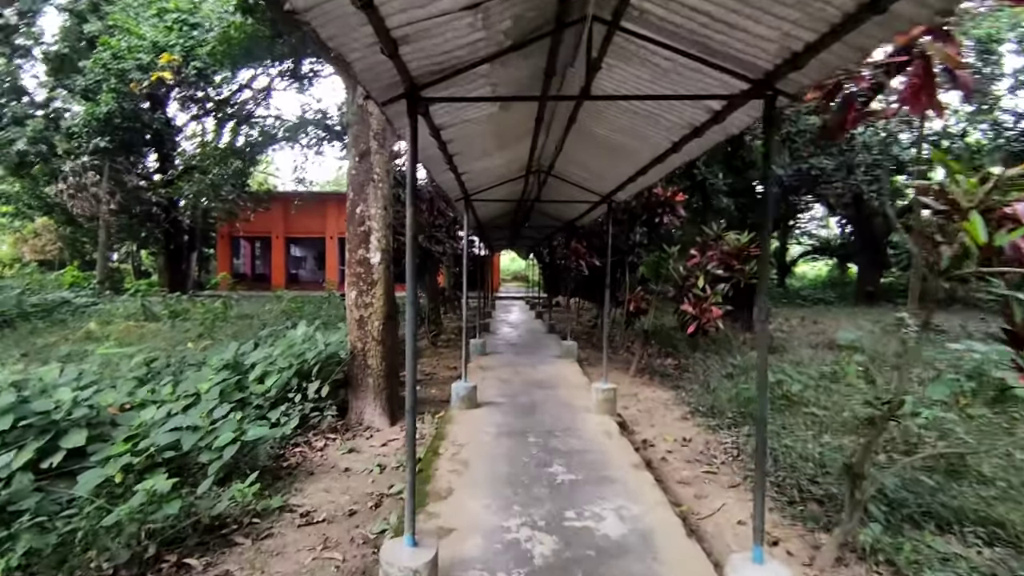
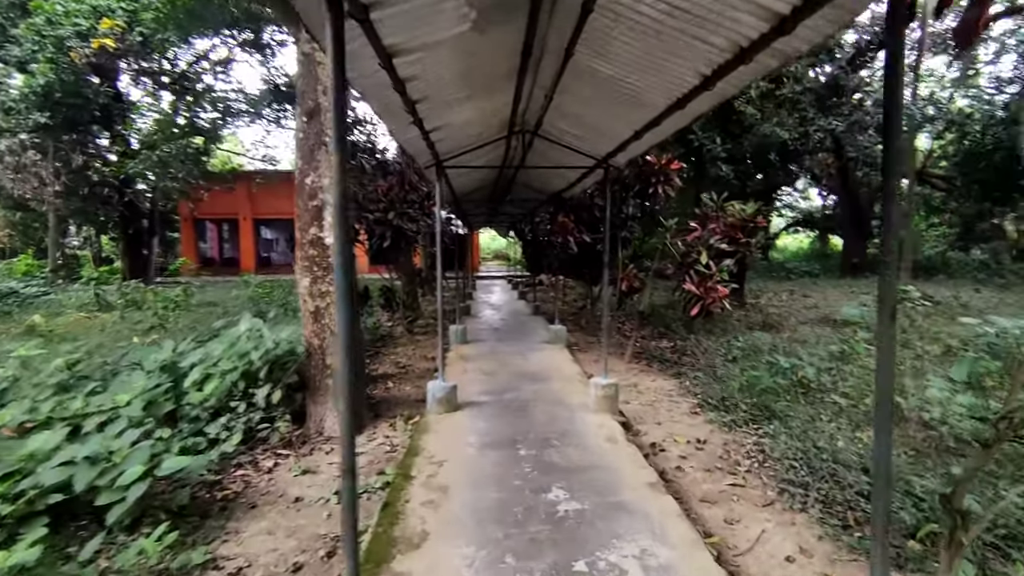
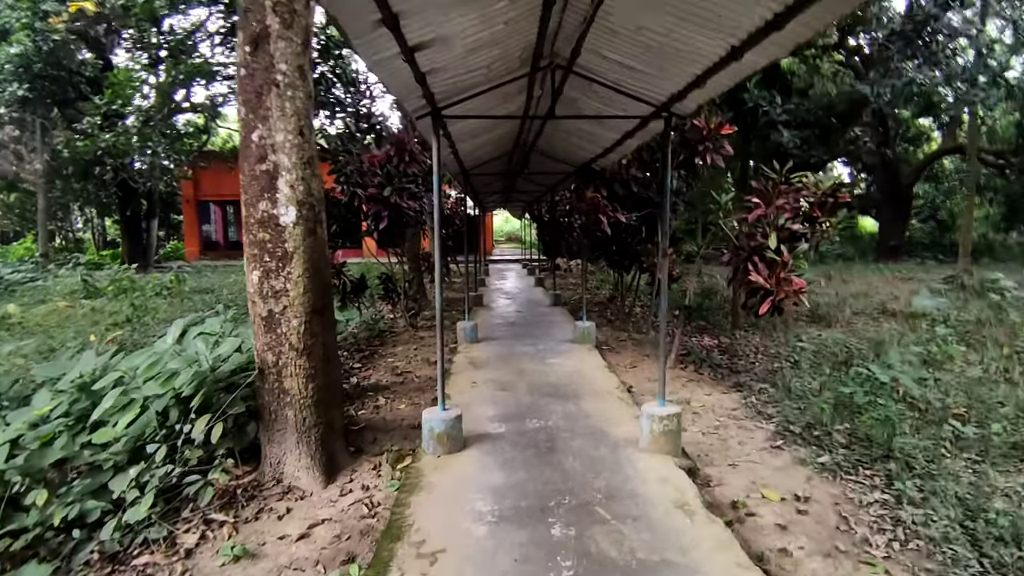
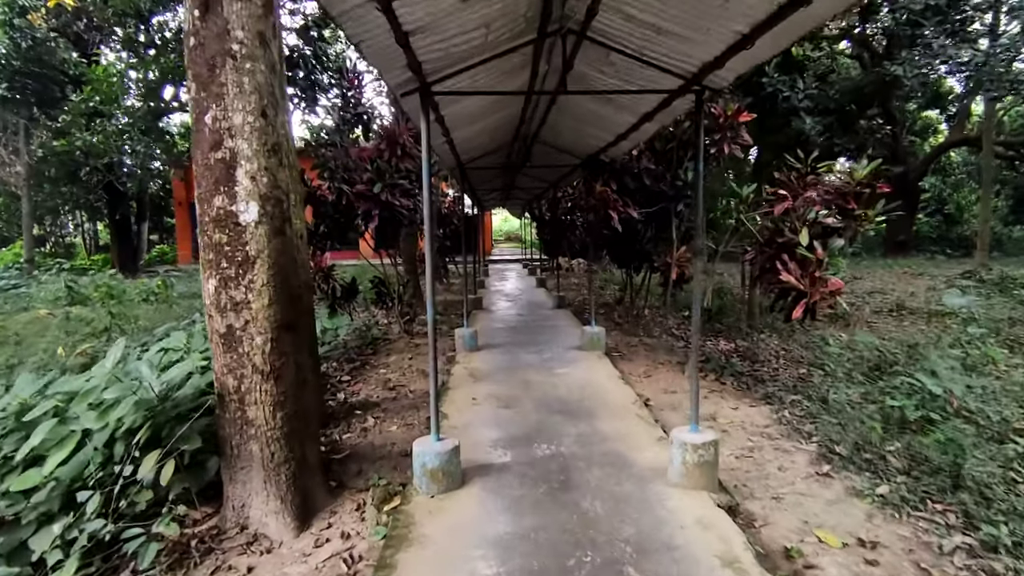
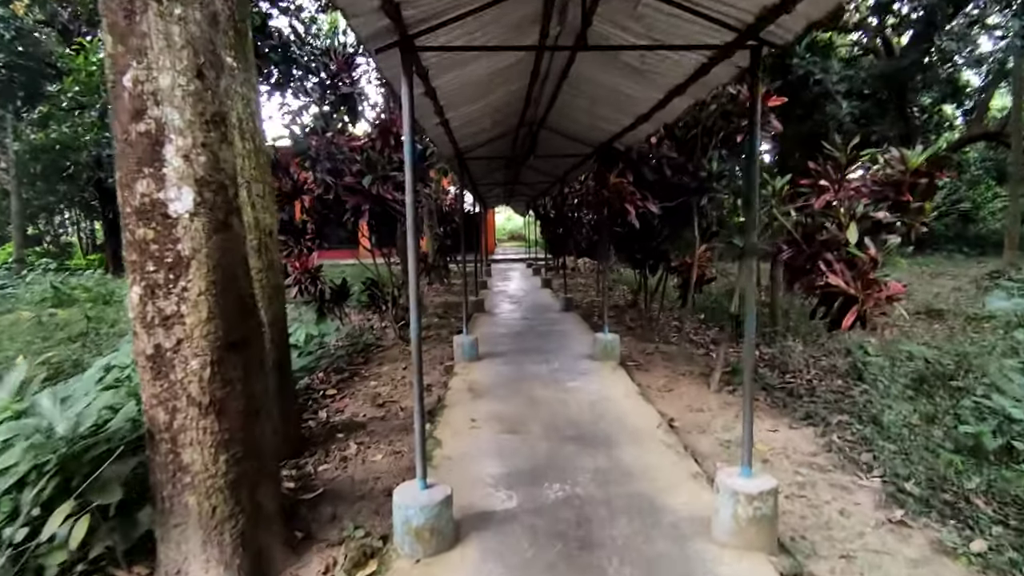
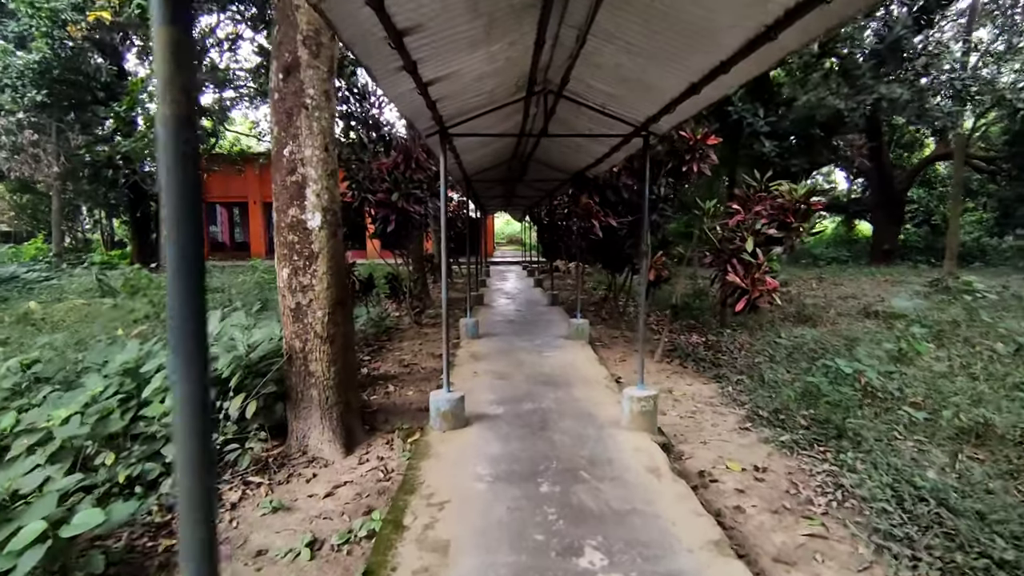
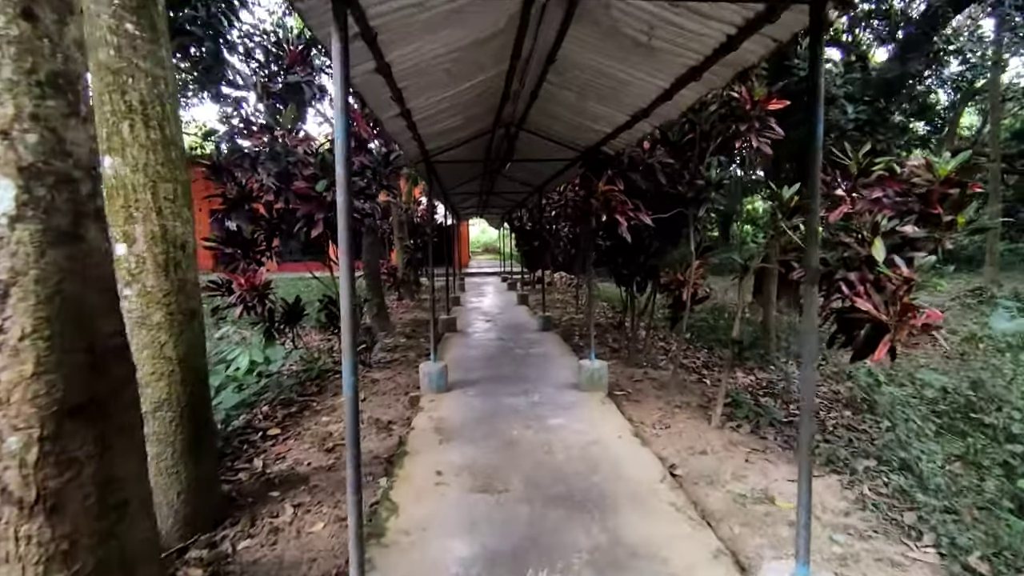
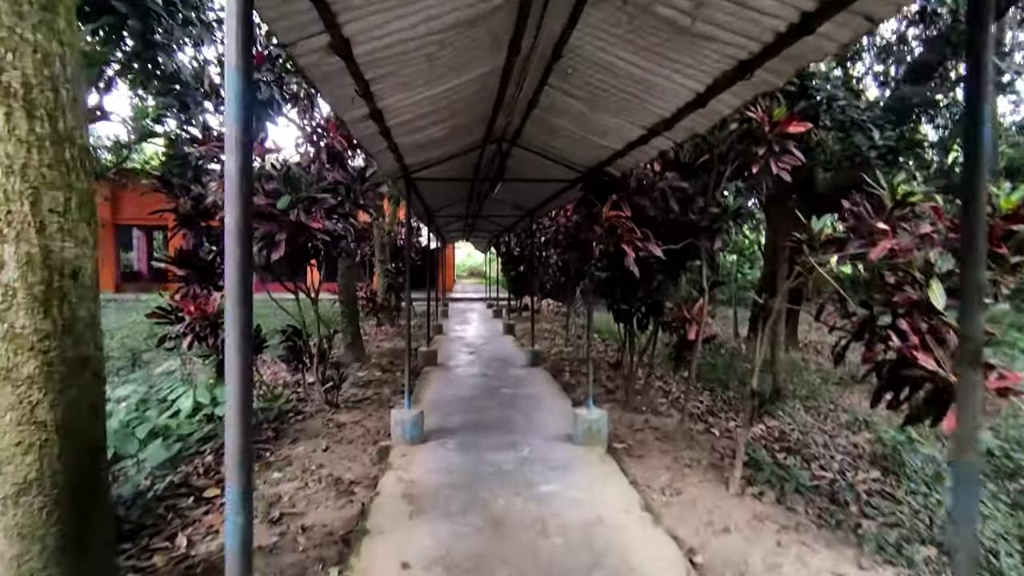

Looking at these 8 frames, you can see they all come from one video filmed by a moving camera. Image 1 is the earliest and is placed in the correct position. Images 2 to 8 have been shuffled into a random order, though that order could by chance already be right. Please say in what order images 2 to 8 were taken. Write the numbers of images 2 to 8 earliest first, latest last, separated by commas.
2, 6, 3, 4, 5, 7, 8
